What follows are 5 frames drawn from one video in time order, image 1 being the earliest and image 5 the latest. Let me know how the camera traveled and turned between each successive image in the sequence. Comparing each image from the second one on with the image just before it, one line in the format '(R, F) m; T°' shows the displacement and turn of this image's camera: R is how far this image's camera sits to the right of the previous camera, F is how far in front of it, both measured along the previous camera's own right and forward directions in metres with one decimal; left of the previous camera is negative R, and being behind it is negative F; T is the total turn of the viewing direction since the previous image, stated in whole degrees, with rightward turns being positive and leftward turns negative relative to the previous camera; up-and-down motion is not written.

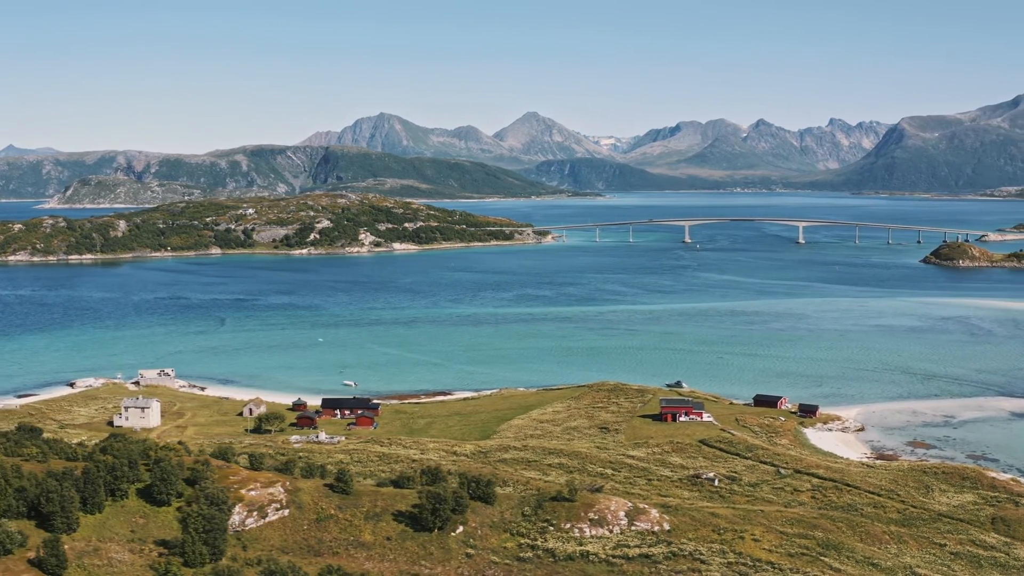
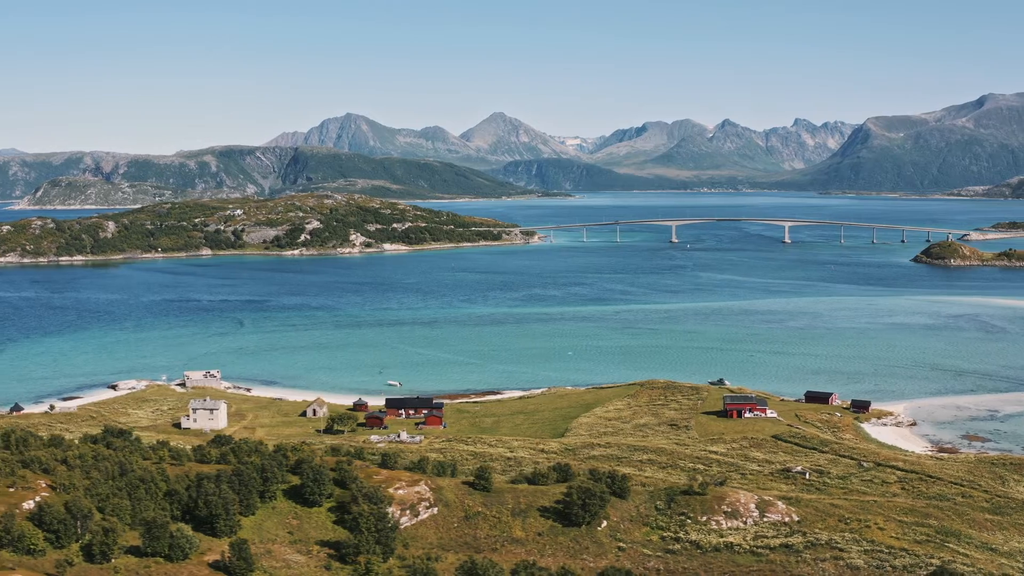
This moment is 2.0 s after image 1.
(-4.2, -0.3) m; +2°
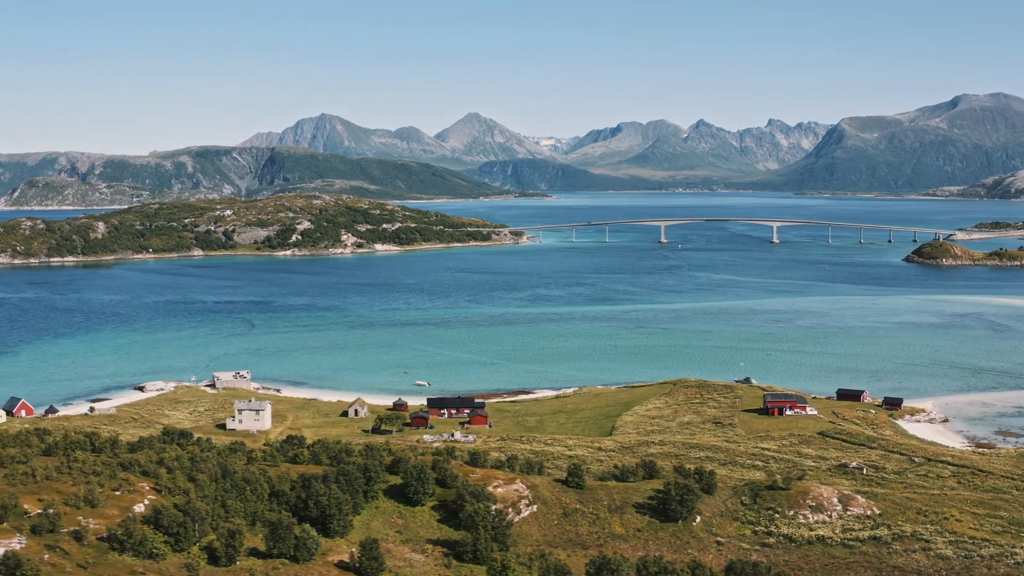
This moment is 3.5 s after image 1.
(-2.9, -0.2) m; +1°
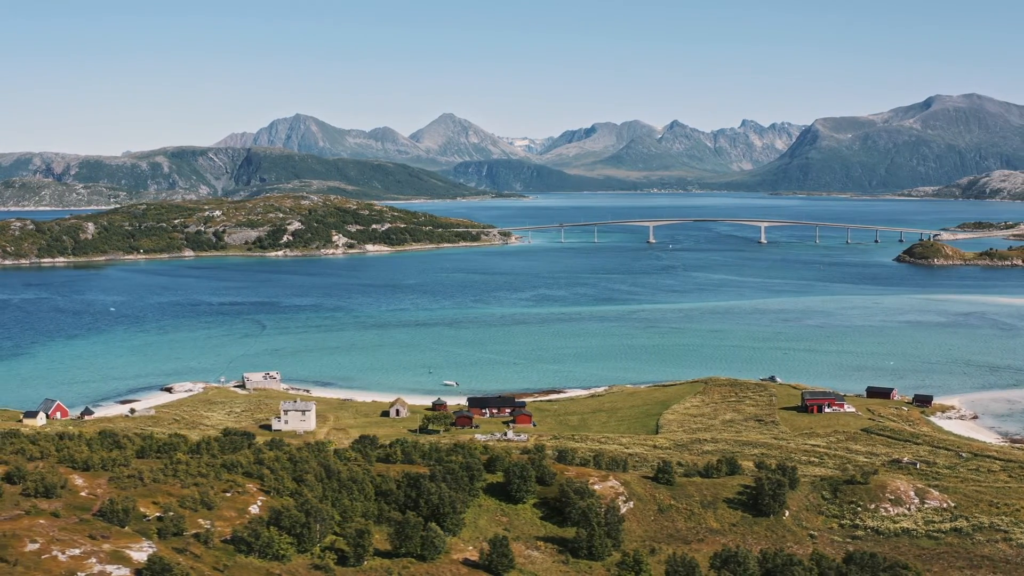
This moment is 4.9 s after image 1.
(-2.9, -0.2) m; +1°
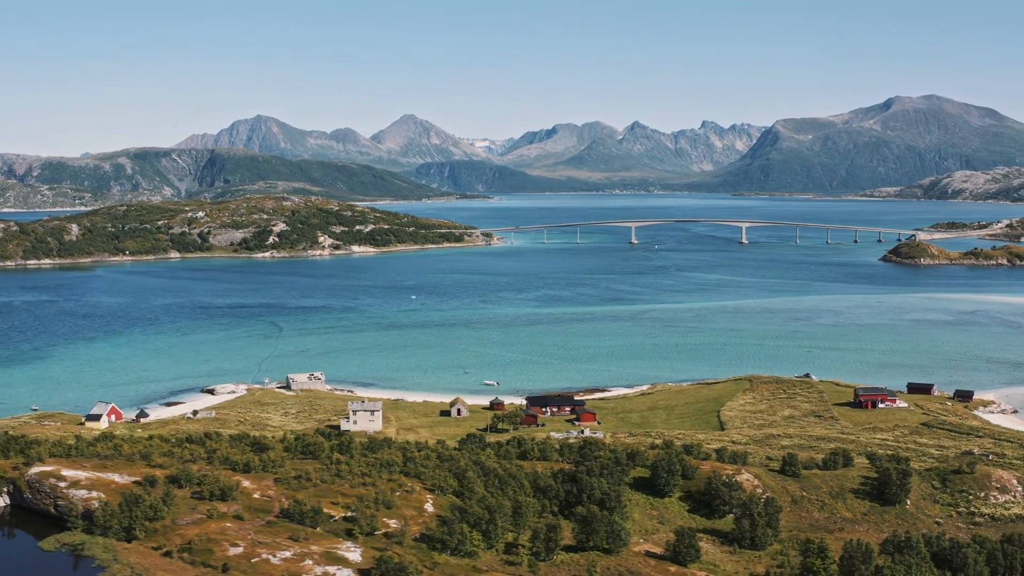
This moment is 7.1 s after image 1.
(-4.4, -0.3) m; +2°
